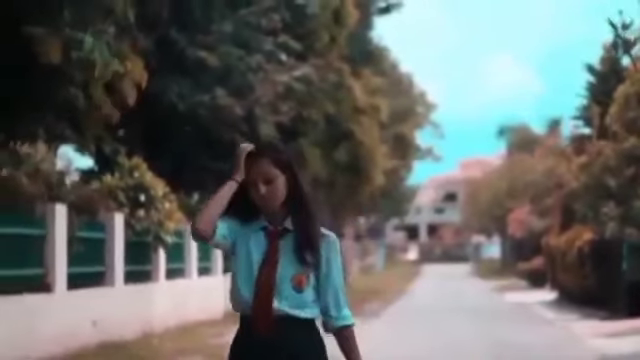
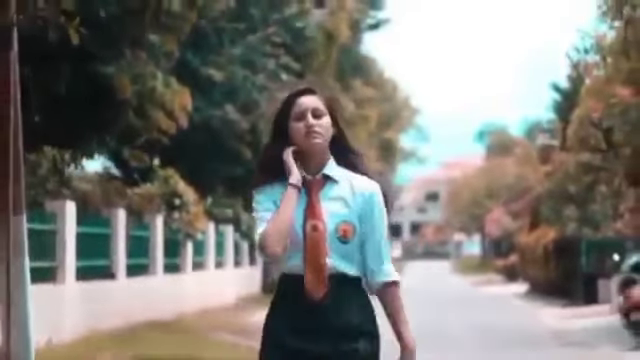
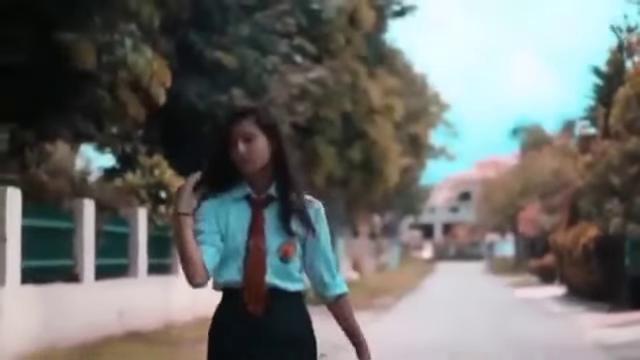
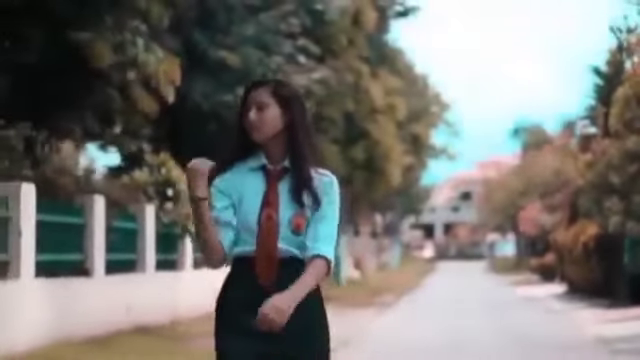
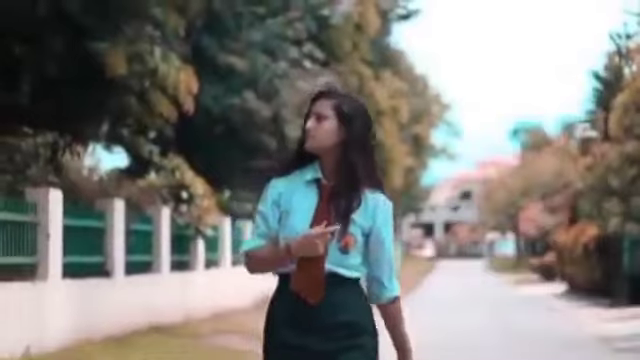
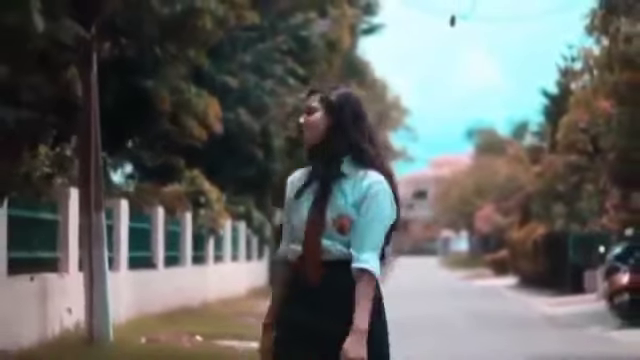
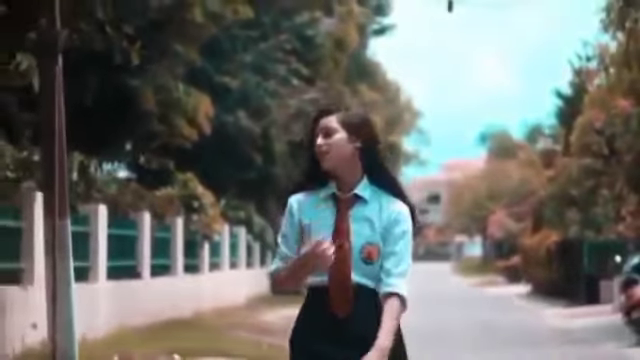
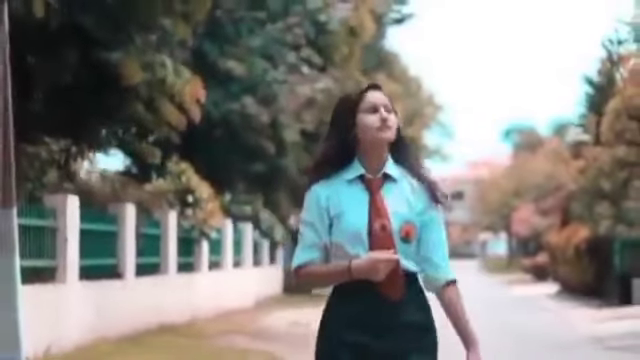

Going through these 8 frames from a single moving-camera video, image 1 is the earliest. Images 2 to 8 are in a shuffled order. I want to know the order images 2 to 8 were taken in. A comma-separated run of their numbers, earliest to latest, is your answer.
3, 4, 5, 8, 2, 7, 6
